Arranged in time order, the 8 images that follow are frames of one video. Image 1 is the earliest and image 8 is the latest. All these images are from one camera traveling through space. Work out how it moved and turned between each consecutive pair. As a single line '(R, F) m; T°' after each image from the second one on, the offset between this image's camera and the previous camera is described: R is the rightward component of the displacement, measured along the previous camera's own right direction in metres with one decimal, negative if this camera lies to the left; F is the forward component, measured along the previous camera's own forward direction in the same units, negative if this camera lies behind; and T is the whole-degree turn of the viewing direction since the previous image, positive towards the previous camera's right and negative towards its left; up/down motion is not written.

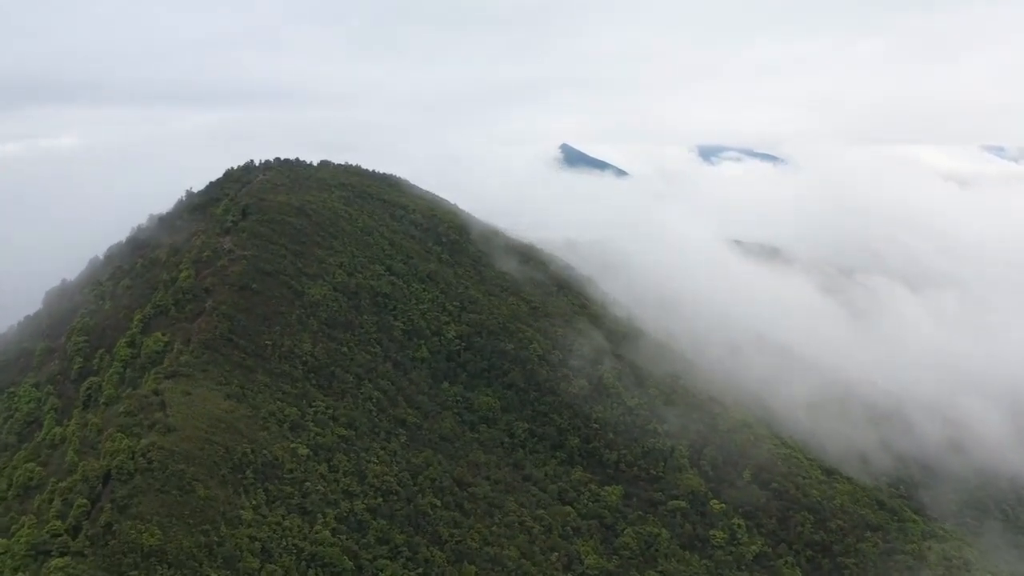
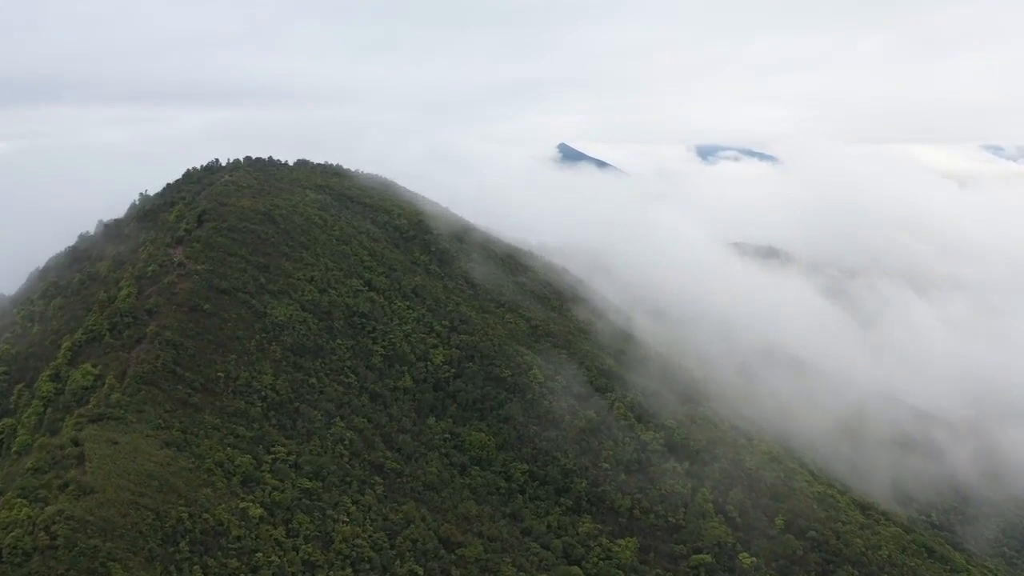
(+0.1, +8.0) m; 0°
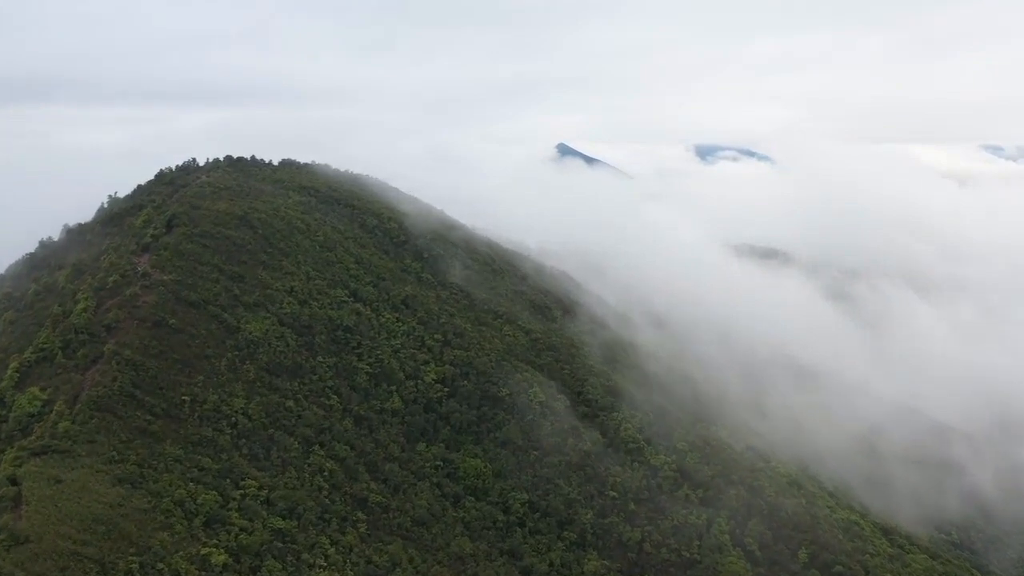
(0.0, +4.5) m; 0°
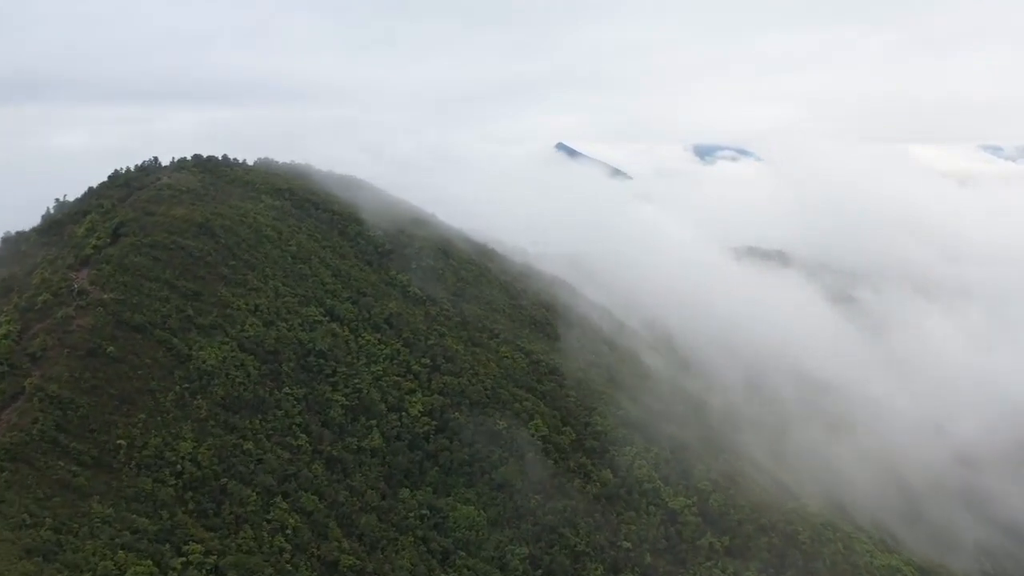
(0.0, +6.3) m; 0°
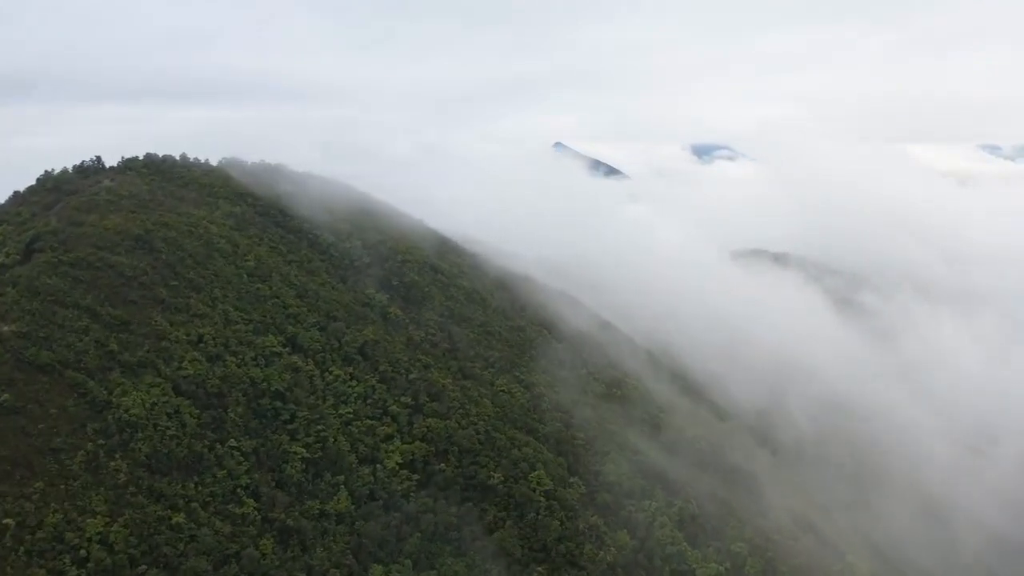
(+0.1, +7.3) m; 0°
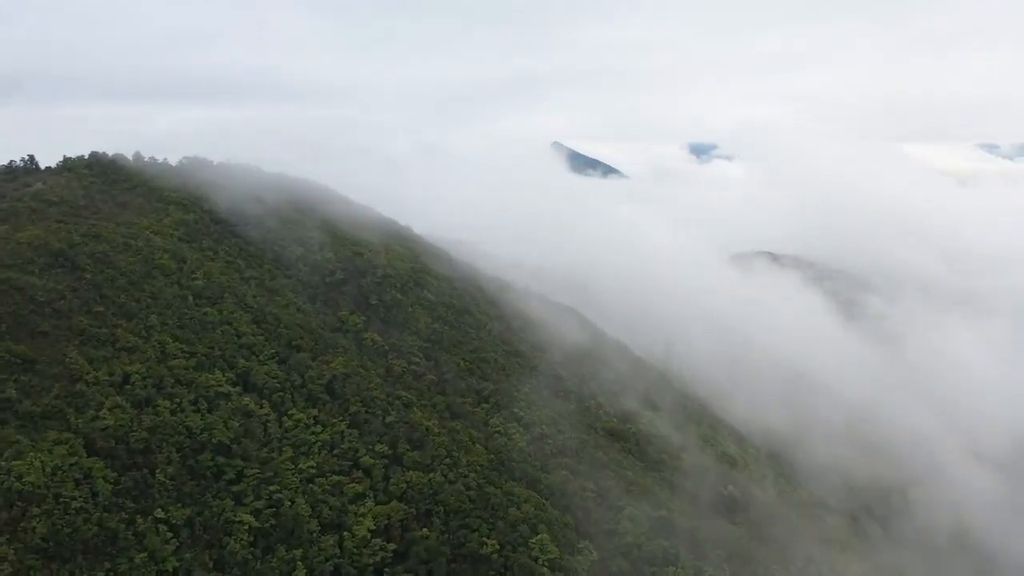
(+0.1, +6.4) m; 0°
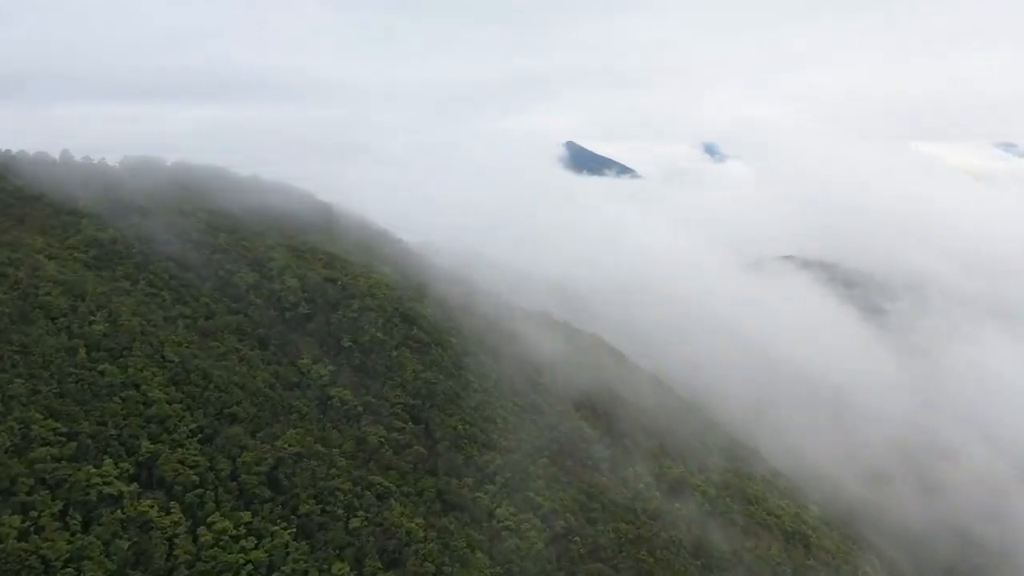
(0.0, +9.2) m; -1°
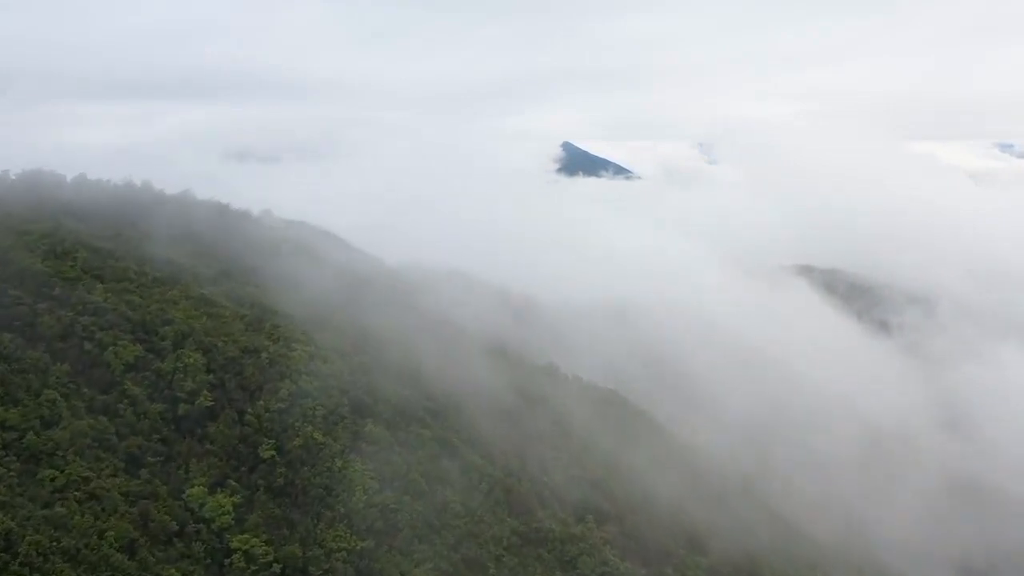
(0.0, +9.8) m; 0°
